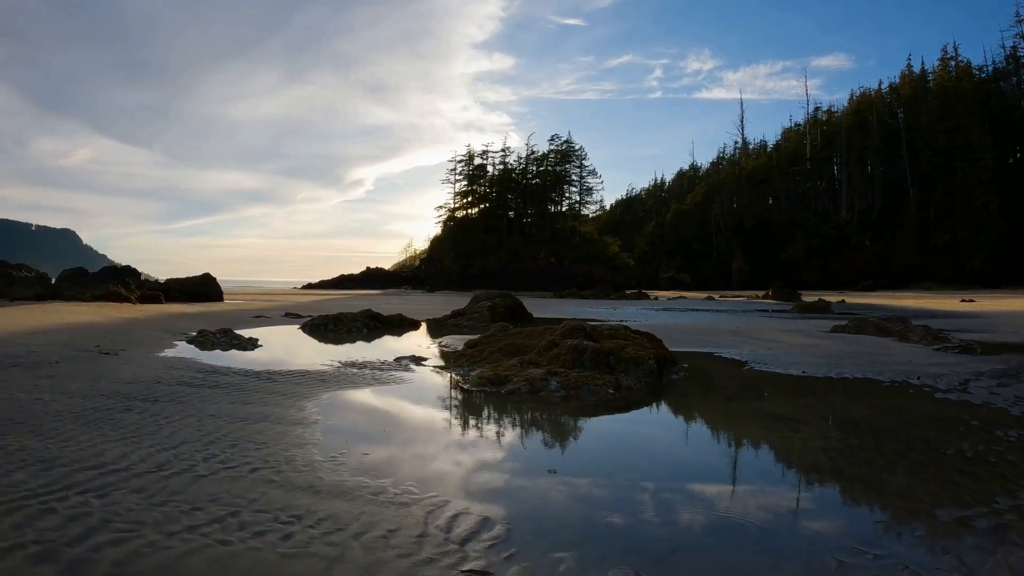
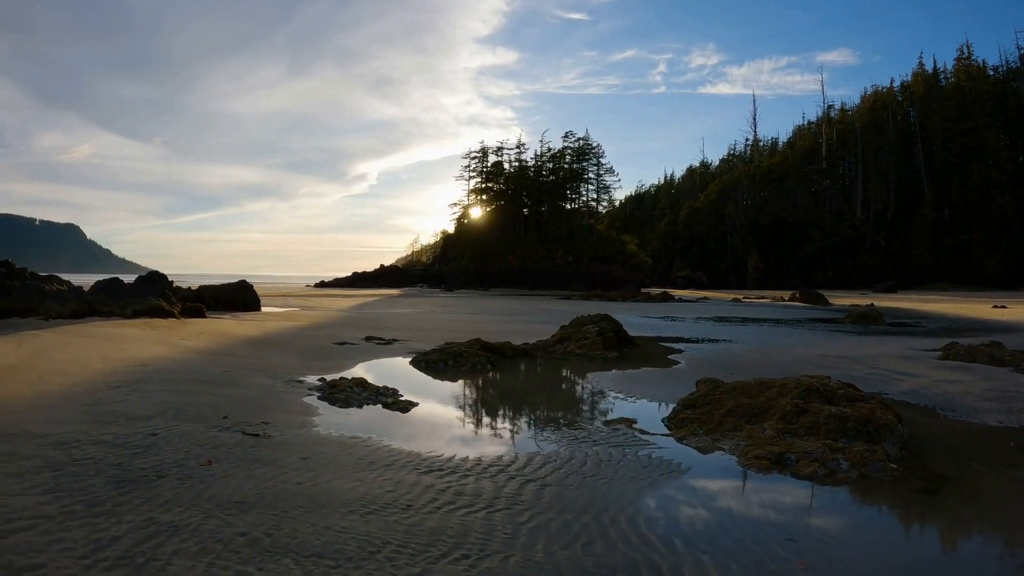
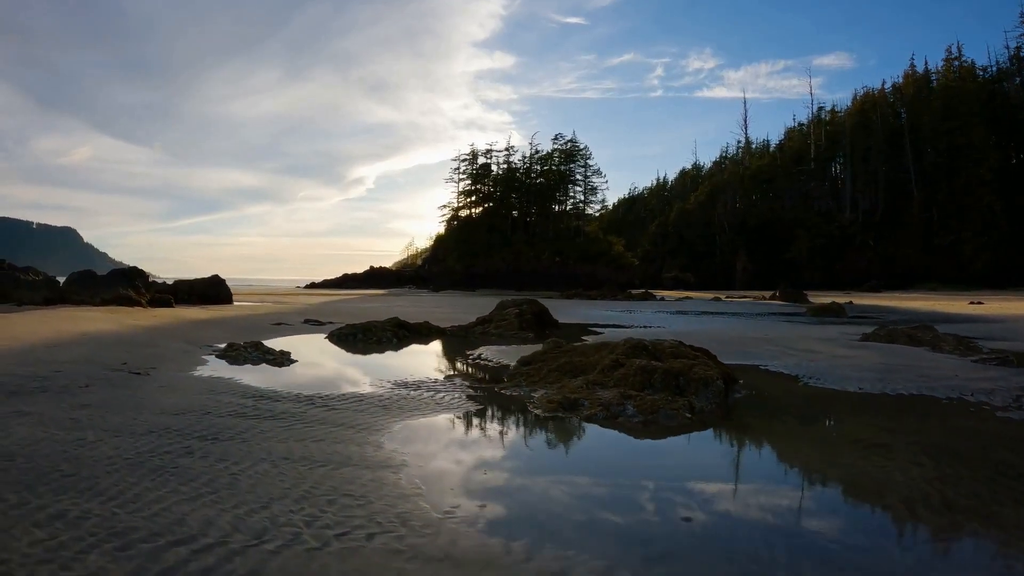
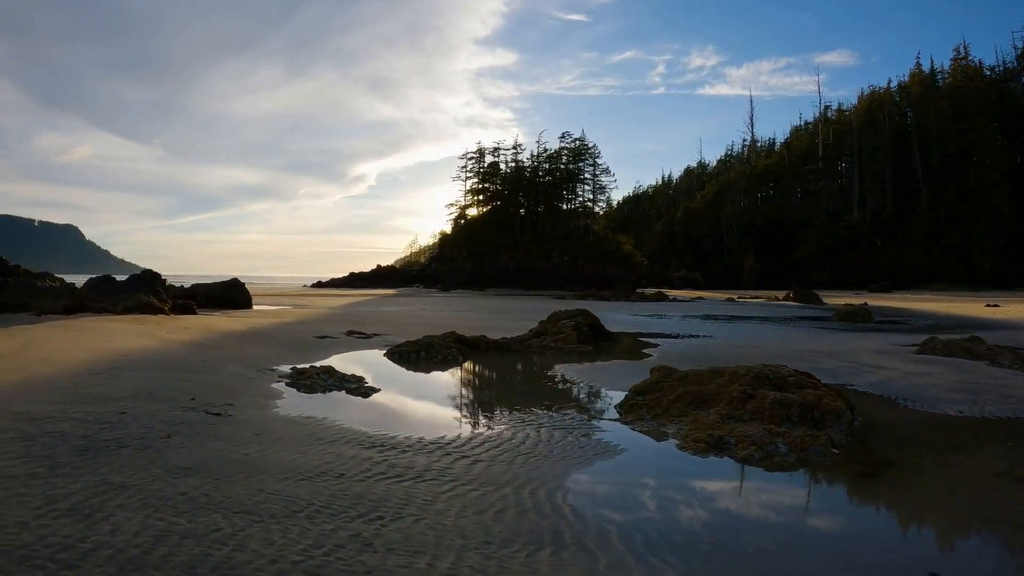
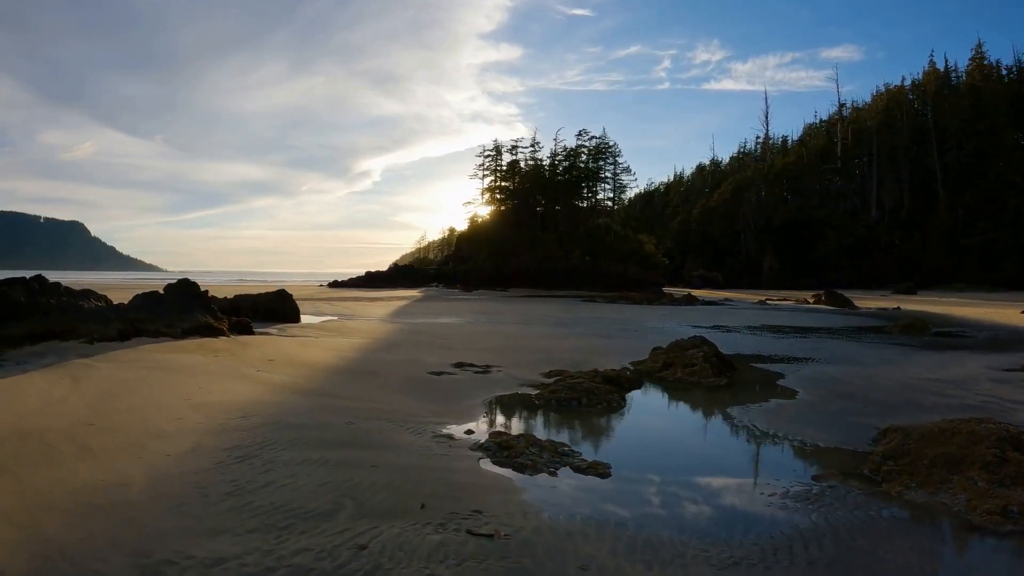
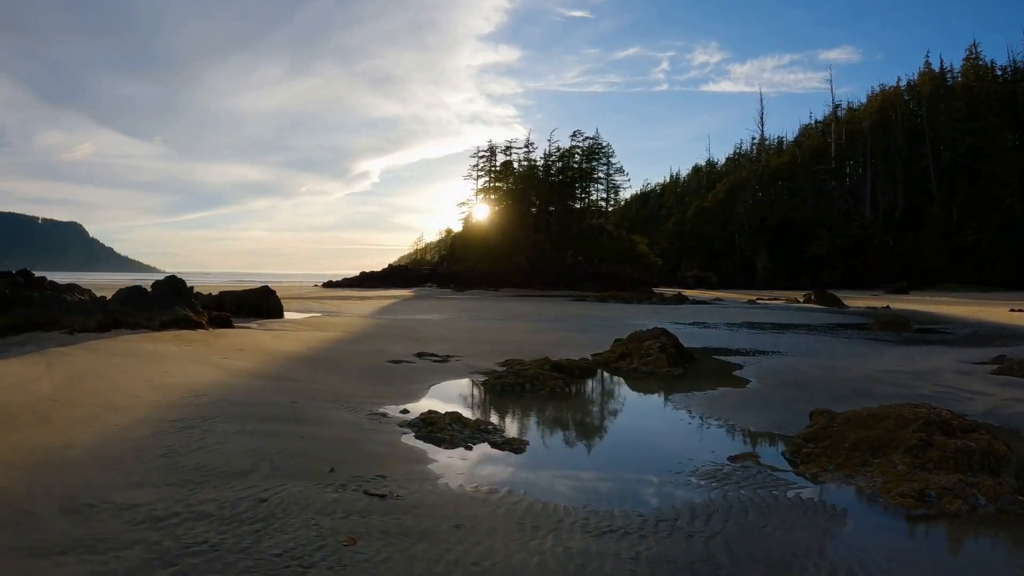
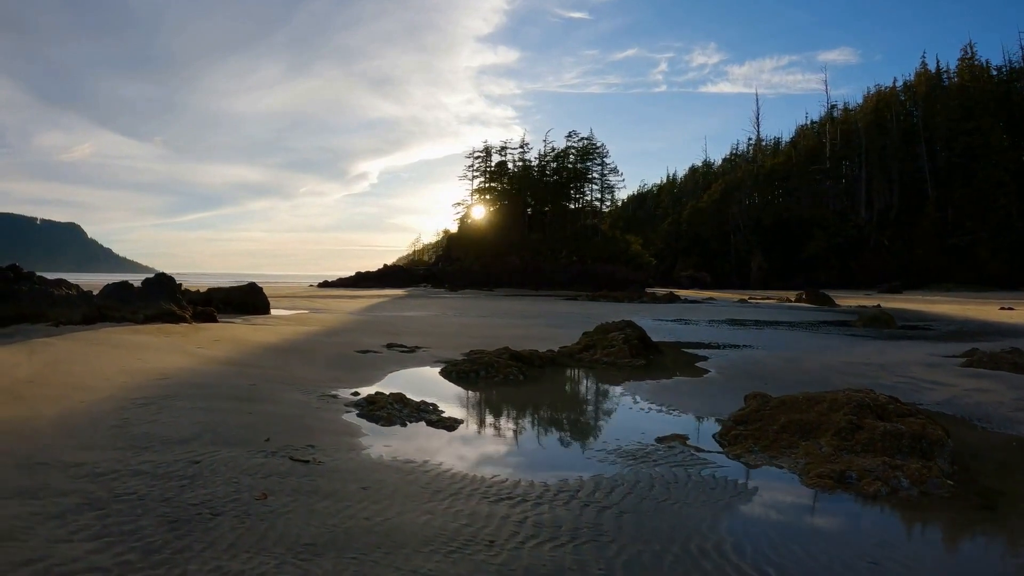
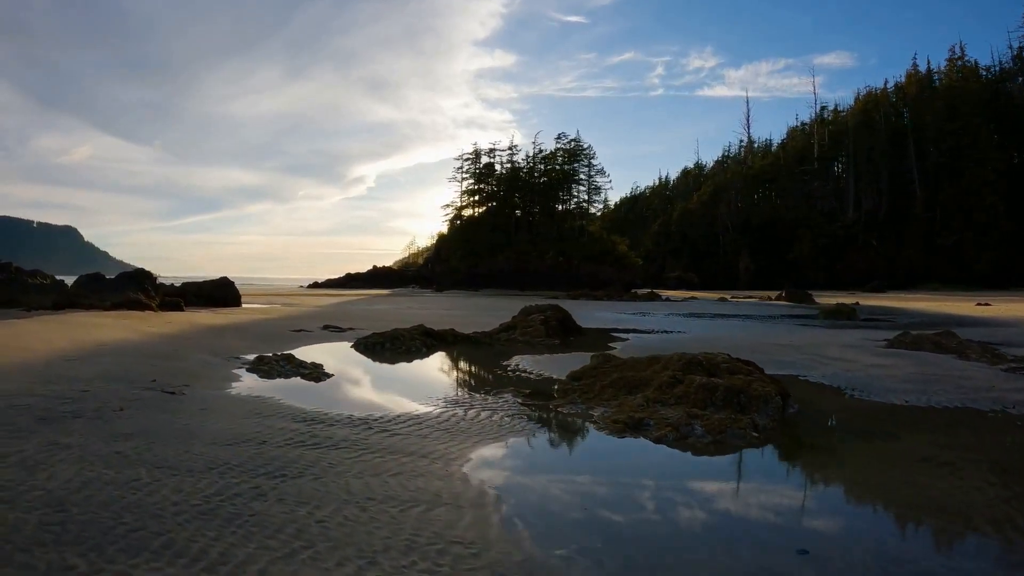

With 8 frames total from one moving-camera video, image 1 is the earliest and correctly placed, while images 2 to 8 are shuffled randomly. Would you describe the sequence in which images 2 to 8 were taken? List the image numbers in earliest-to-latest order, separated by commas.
3, 8, 4, 2, 7, 6, 5
